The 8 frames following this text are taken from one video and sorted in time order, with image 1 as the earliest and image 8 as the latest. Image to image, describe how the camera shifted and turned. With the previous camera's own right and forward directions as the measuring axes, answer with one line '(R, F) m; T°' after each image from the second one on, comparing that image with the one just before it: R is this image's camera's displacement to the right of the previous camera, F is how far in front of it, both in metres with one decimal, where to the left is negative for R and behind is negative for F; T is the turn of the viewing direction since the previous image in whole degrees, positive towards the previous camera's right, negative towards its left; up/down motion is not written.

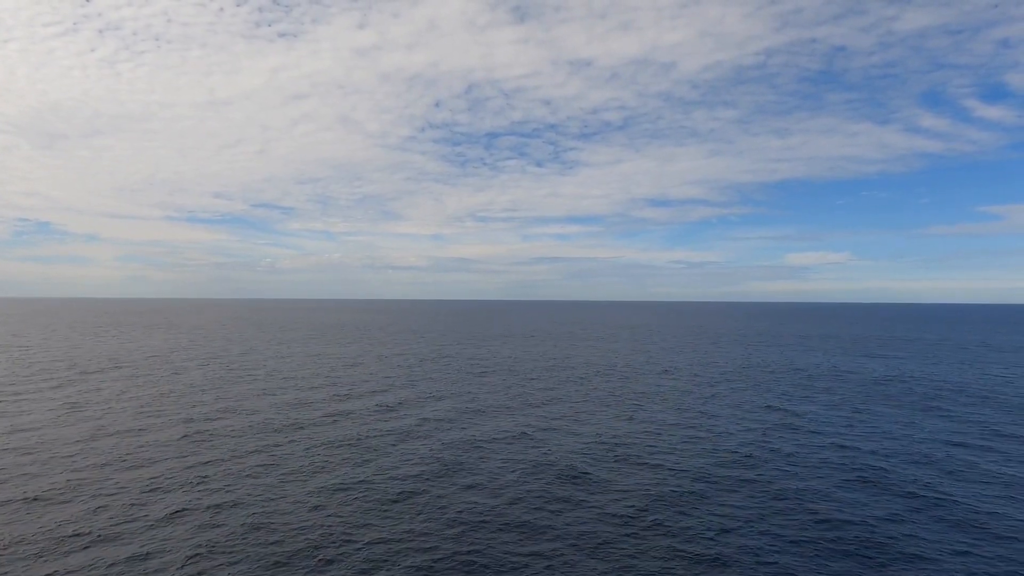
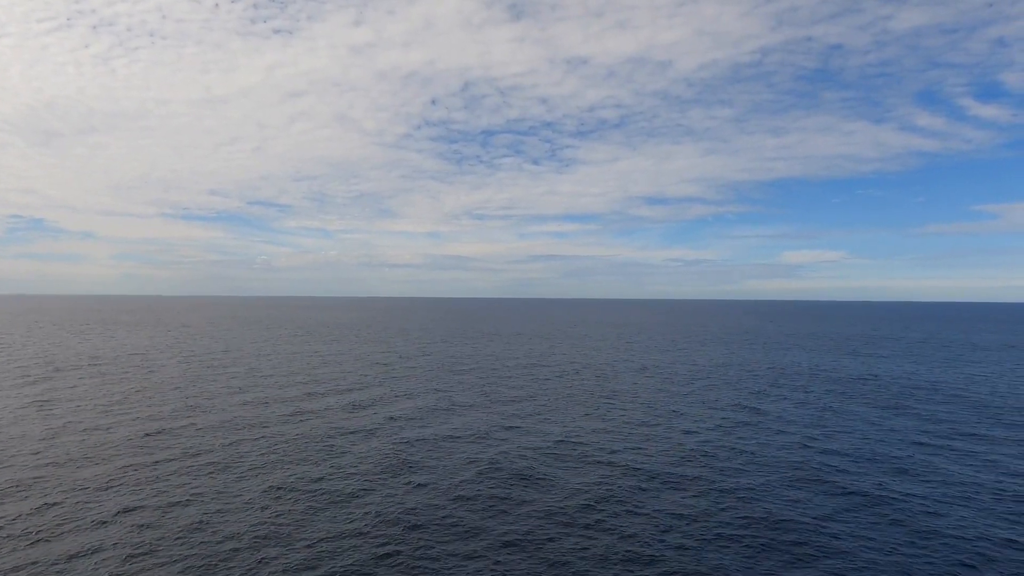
(-25.6, -13.9) m; 0°
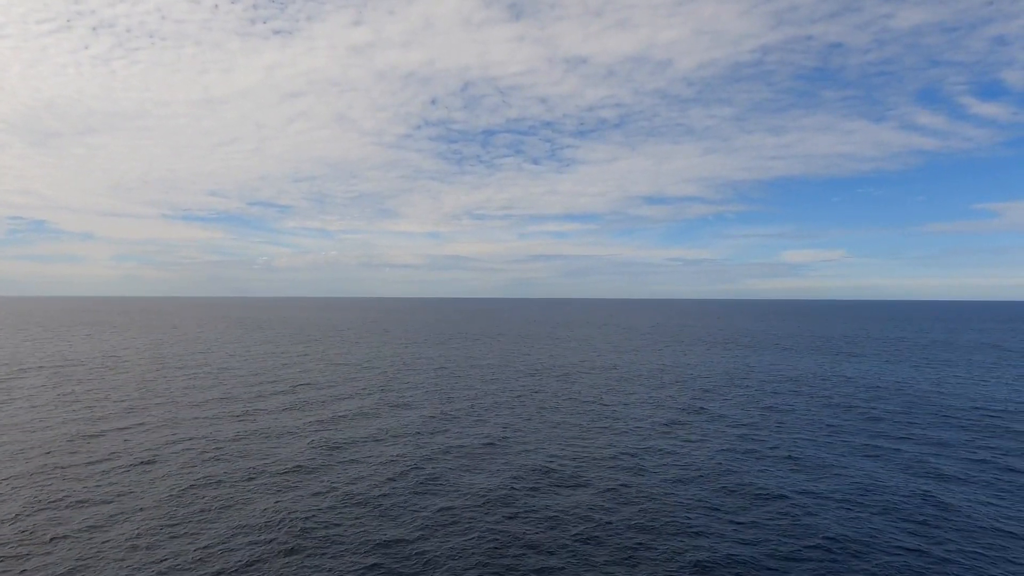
(+3.1, +0.2) m; 0°
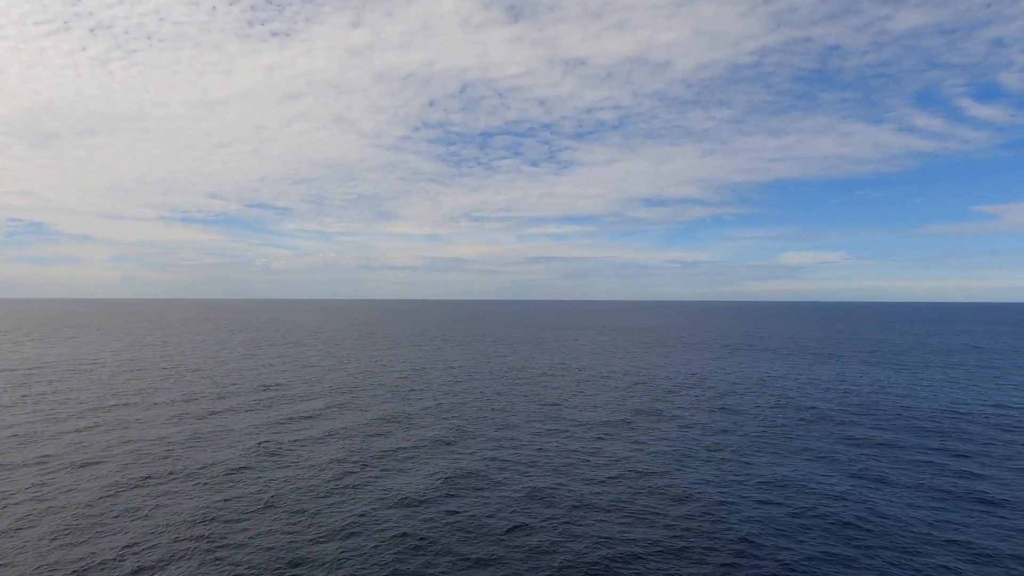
(+2.9, +0.8) m; 0°
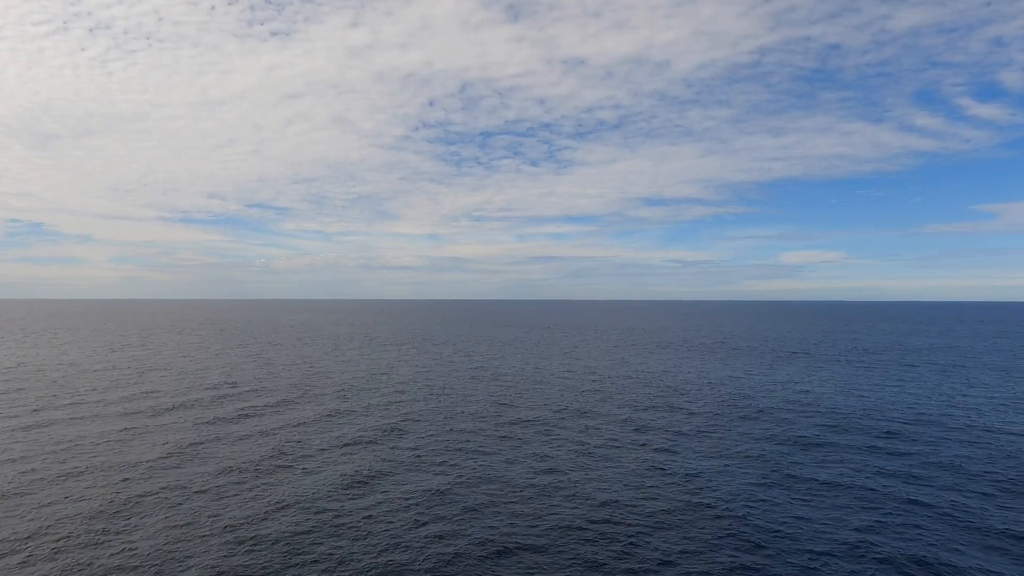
(+4.1, +1.7) m; 0°
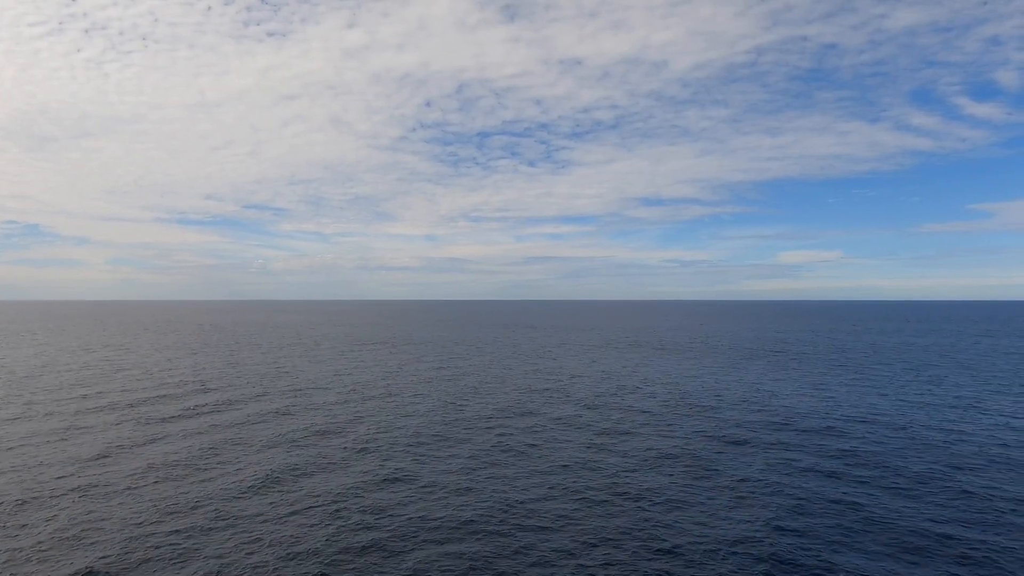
(+3.6, +1.6) m; 0°
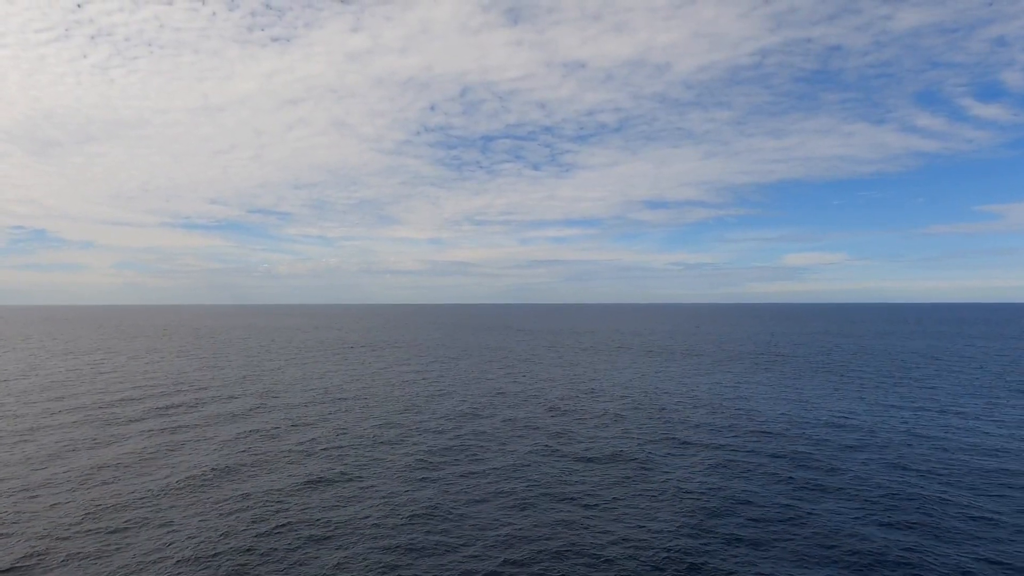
(+2.7, +1.5) m; 0°
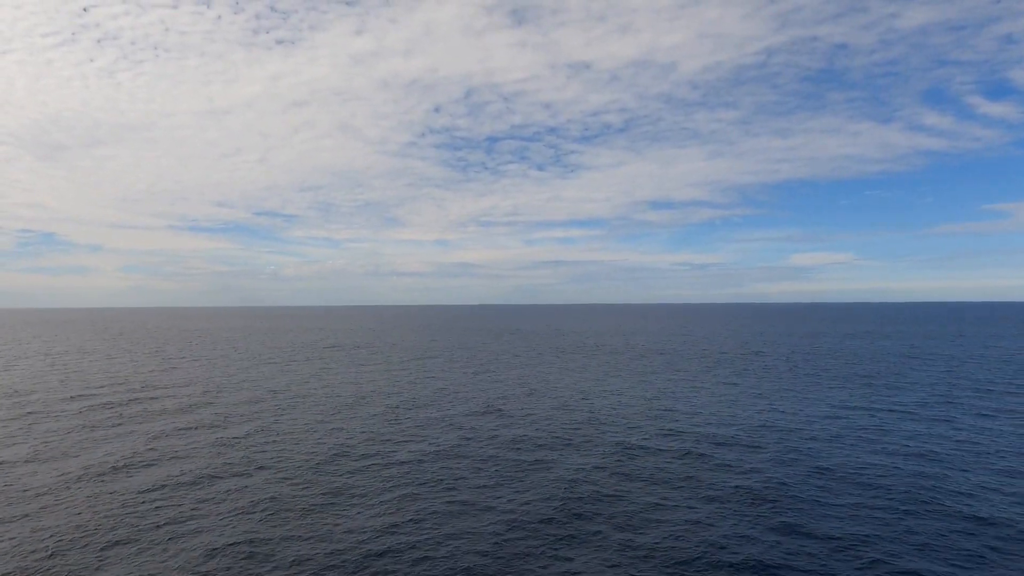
(+2.0, +4.8) m; -1°
